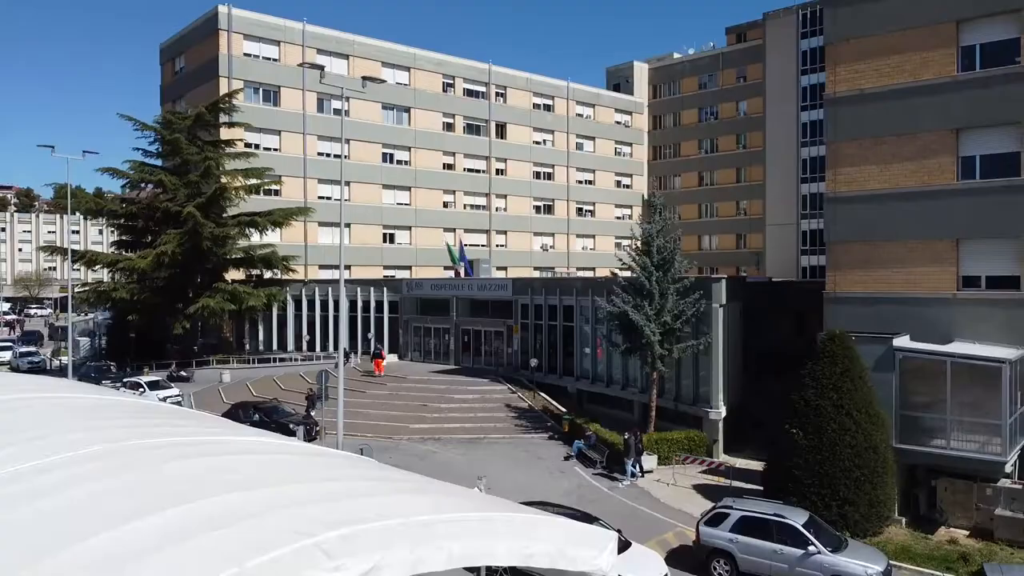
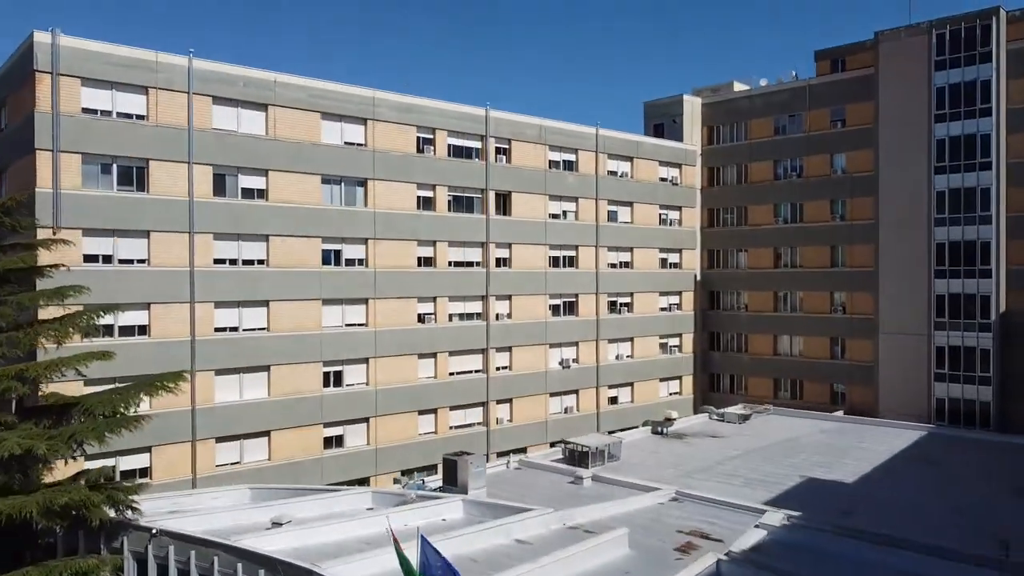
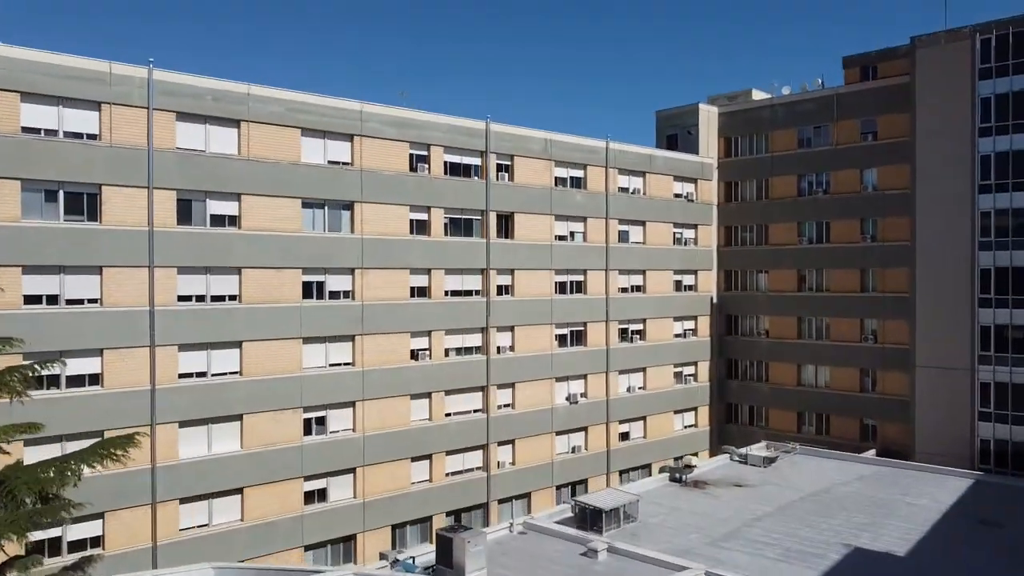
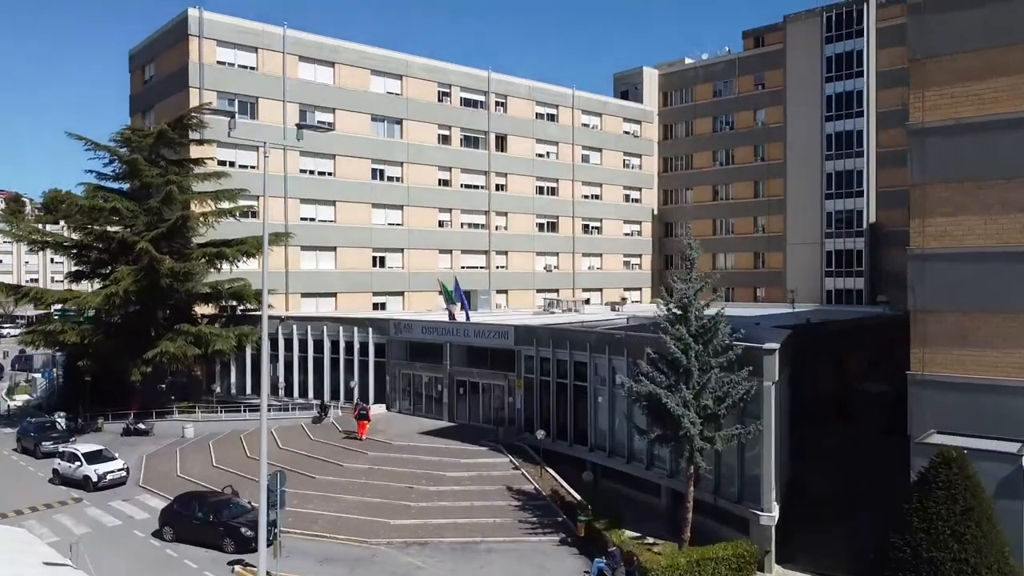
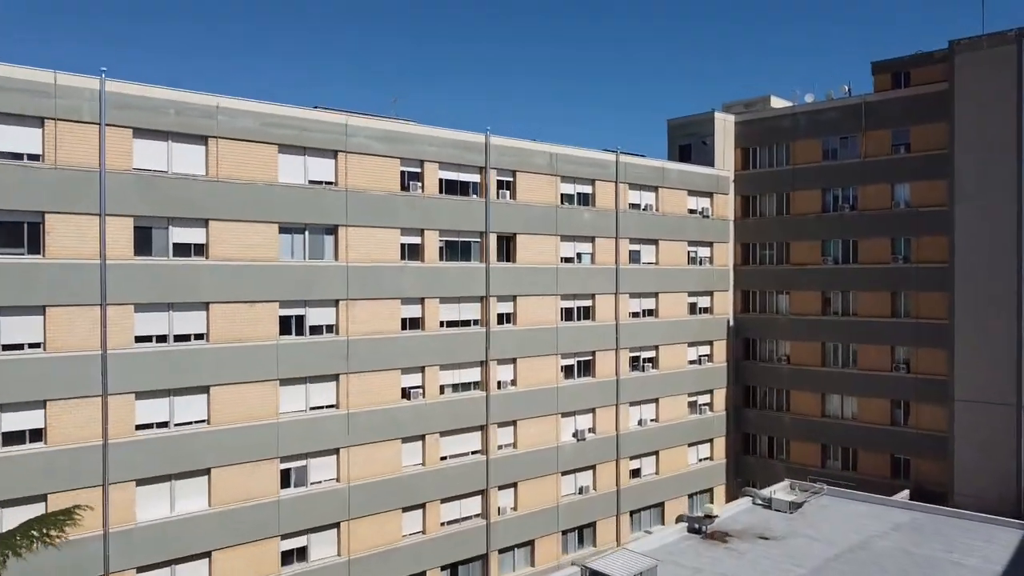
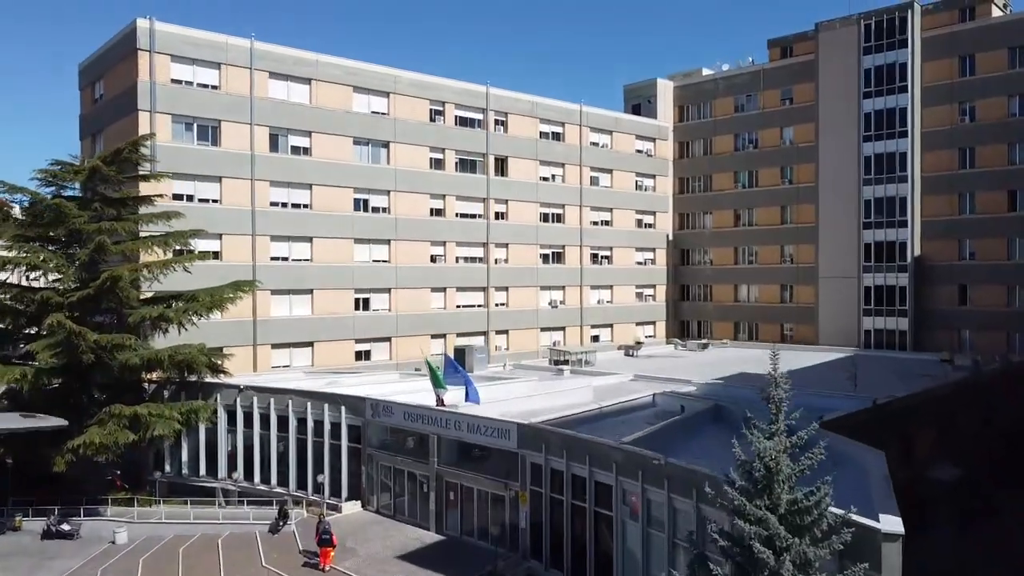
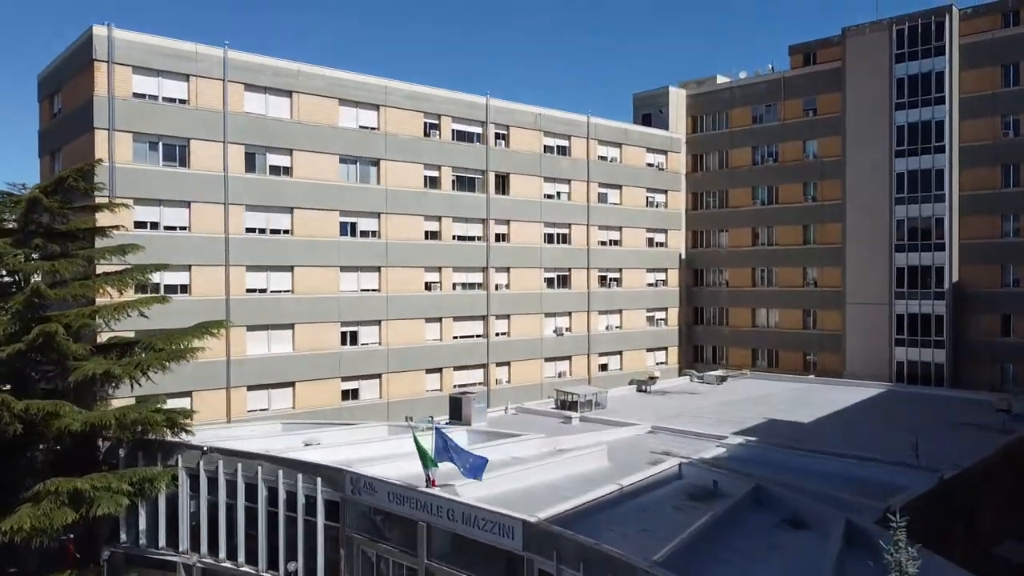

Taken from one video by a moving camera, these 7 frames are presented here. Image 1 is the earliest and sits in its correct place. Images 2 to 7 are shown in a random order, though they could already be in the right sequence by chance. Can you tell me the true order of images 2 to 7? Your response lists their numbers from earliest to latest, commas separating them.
4, 6, 7, 2, 3, 5
